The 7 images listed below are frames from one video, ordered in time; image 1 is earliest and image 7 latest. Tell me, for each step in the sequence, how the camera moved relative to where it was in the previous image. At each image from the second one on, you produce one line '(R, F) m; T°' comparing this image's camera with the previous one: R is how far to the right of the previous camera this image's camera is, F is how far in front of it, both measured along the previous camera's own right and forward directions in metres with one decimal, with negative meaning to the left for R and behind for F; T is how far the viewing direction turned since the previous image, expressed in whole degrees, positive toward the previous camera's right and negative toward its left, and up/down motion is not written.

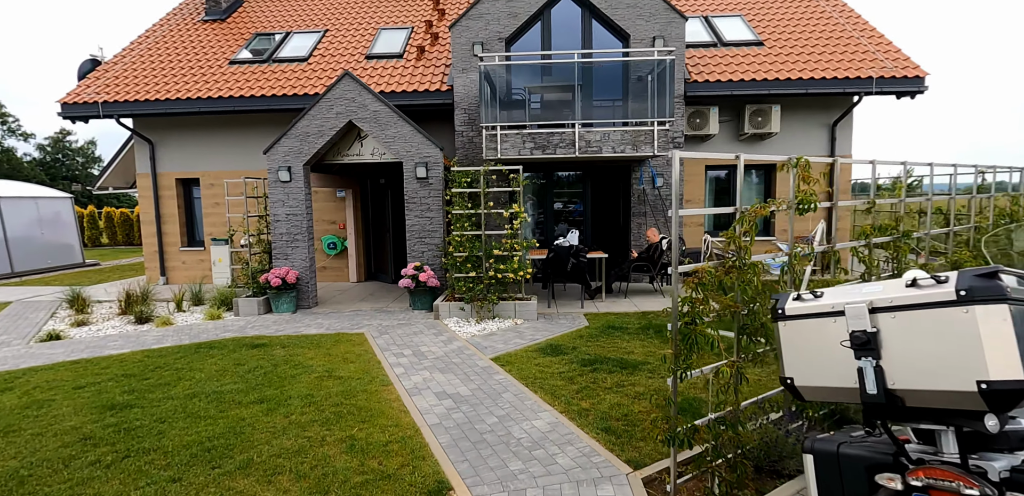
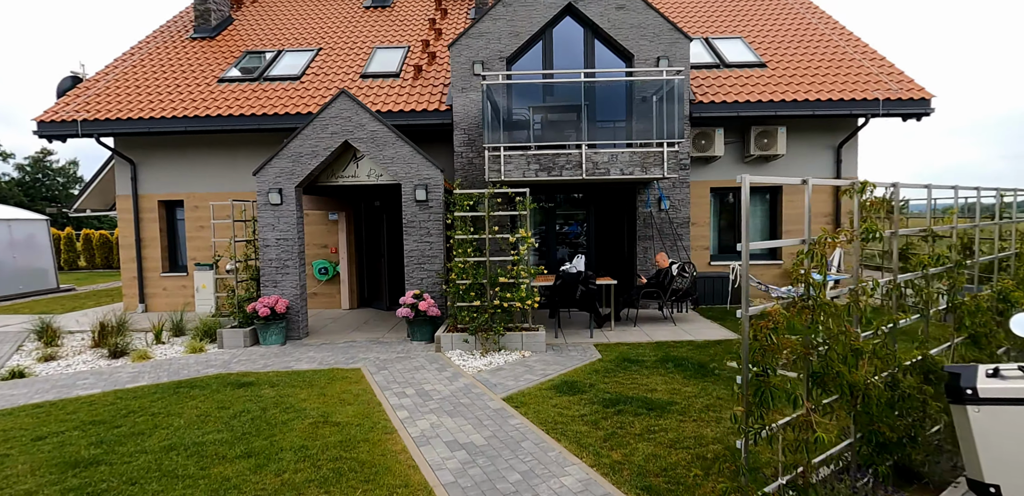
(-0.3, +0.4) m; +1°
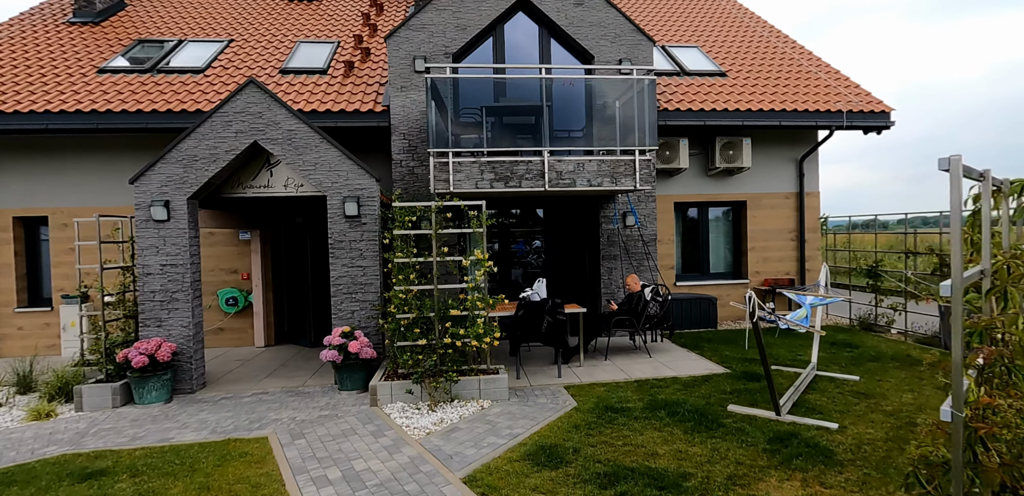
(-0.2, +1.2) m; +7°
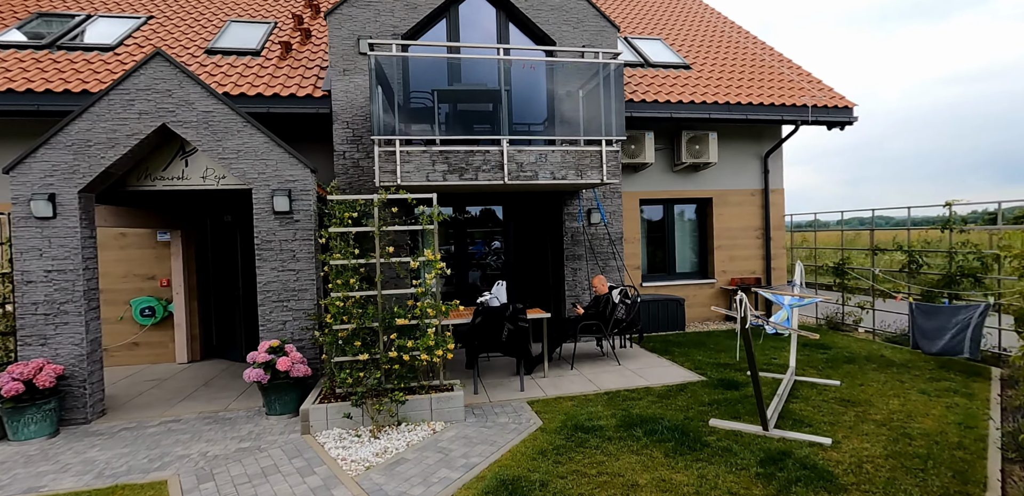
(0.0, +0.6) m; +5°
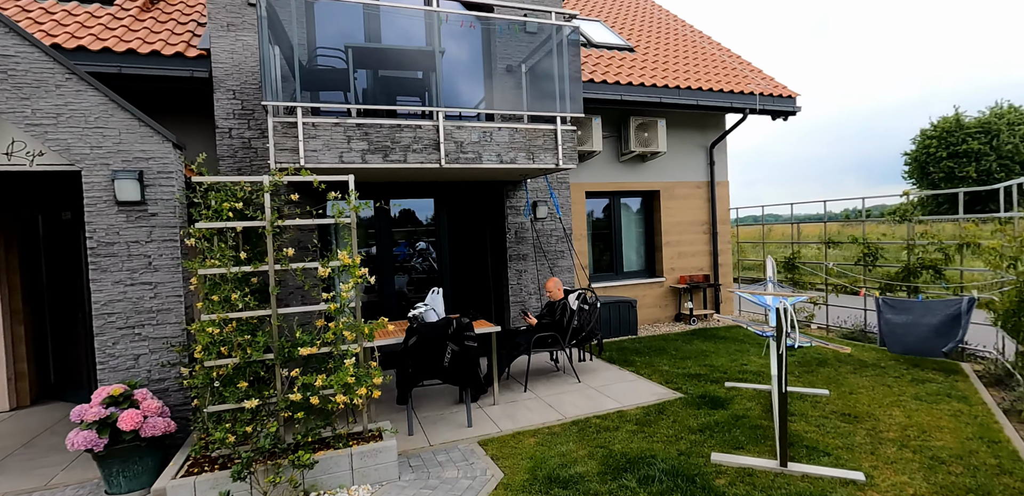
(-0.2, +1.1) m; +9°
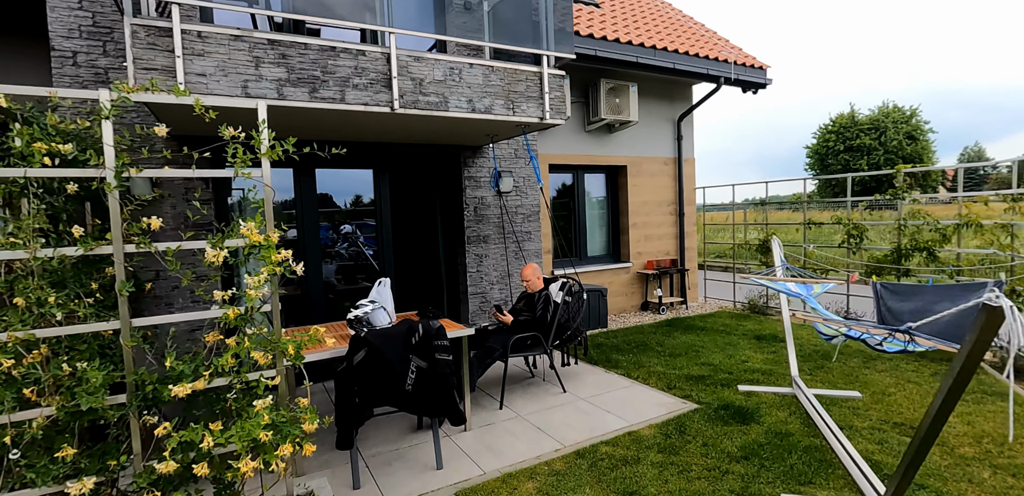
(-0.4, +1.2) m; +9°
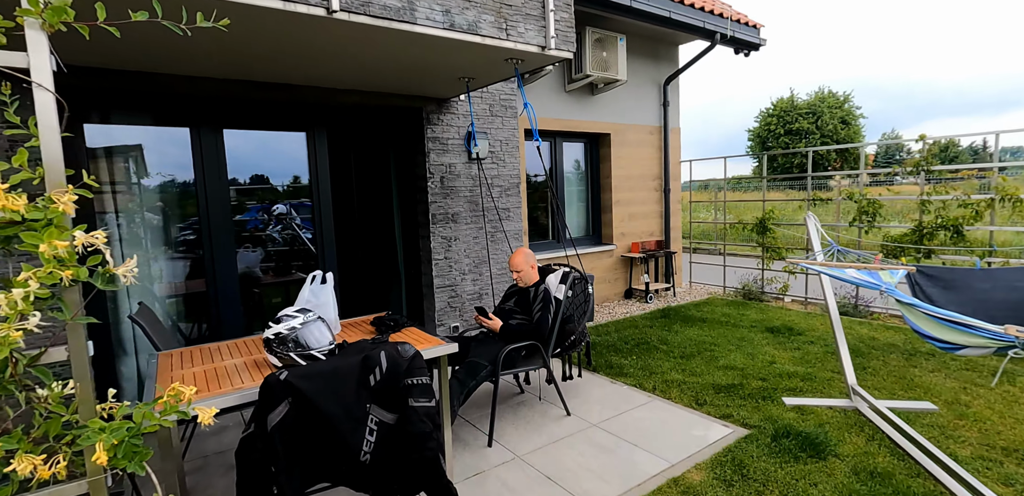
(-0.3, +1.1) m; +6°
